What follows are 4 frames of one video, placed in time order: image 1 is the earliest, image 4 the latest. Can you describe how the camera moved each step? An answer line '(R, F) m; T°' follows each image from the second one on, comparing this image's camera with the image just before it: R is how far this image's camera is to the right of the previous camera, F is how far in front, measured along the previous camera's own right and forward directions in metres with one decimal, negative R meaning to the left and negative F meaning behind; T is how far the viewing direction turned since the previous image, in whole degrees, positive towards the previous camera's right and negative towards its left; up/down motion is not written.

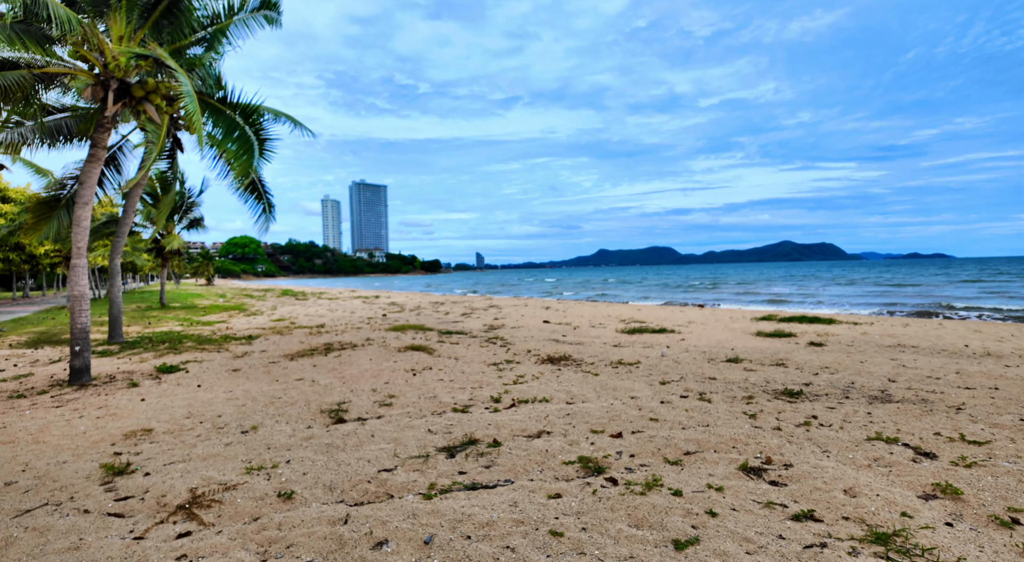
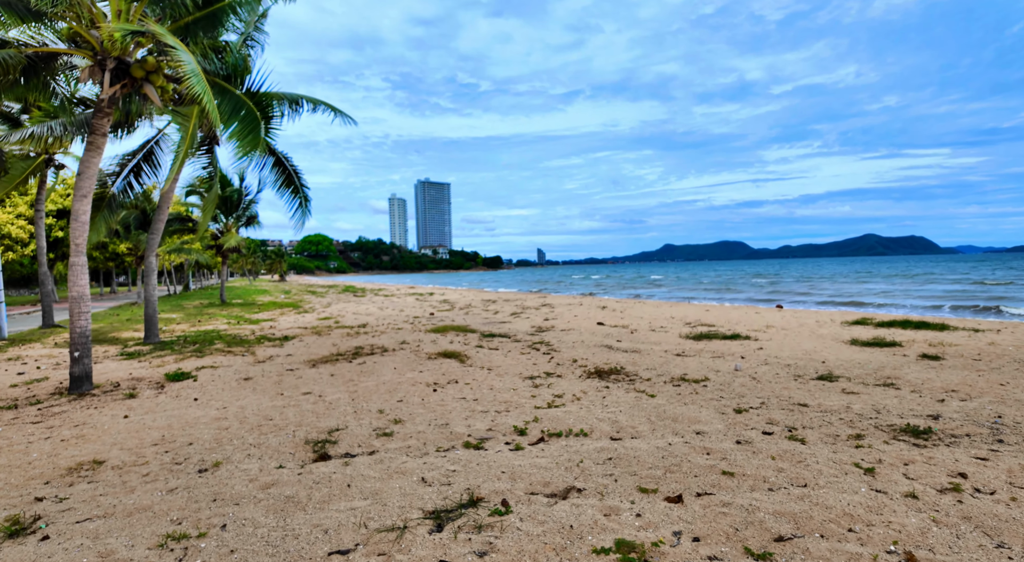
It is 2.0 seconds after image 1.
(+0.3, +1.5) m; -6°
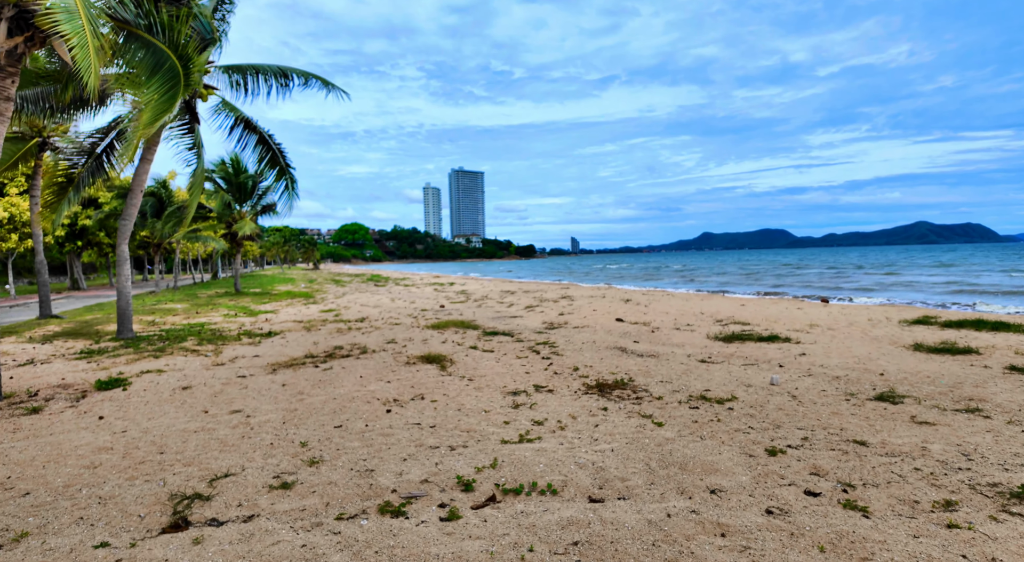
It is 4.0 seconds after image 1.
(+0.7, +1.6) m; -3°
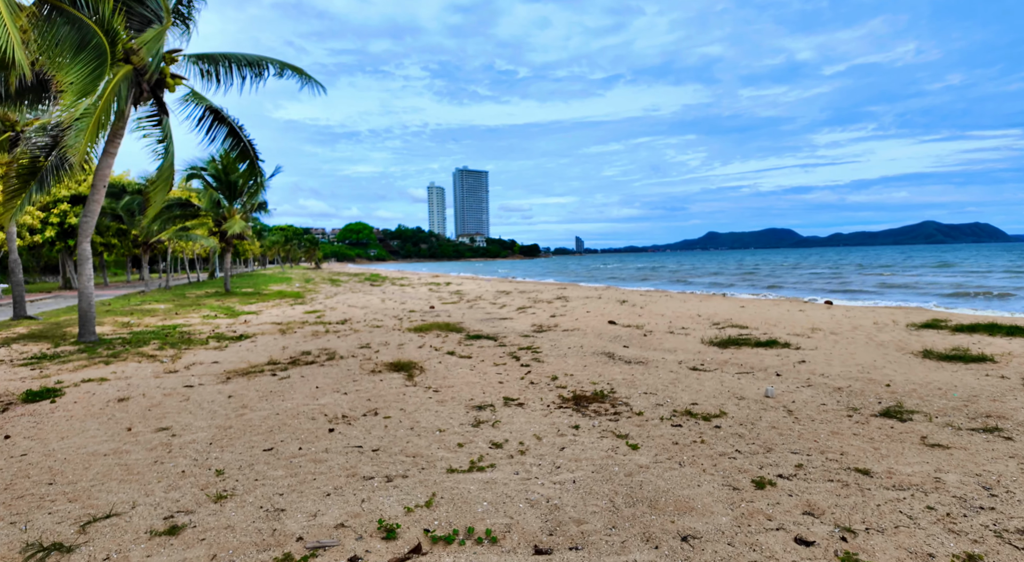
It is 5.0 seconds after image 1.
(+0.4, +0.7) m; 0°
